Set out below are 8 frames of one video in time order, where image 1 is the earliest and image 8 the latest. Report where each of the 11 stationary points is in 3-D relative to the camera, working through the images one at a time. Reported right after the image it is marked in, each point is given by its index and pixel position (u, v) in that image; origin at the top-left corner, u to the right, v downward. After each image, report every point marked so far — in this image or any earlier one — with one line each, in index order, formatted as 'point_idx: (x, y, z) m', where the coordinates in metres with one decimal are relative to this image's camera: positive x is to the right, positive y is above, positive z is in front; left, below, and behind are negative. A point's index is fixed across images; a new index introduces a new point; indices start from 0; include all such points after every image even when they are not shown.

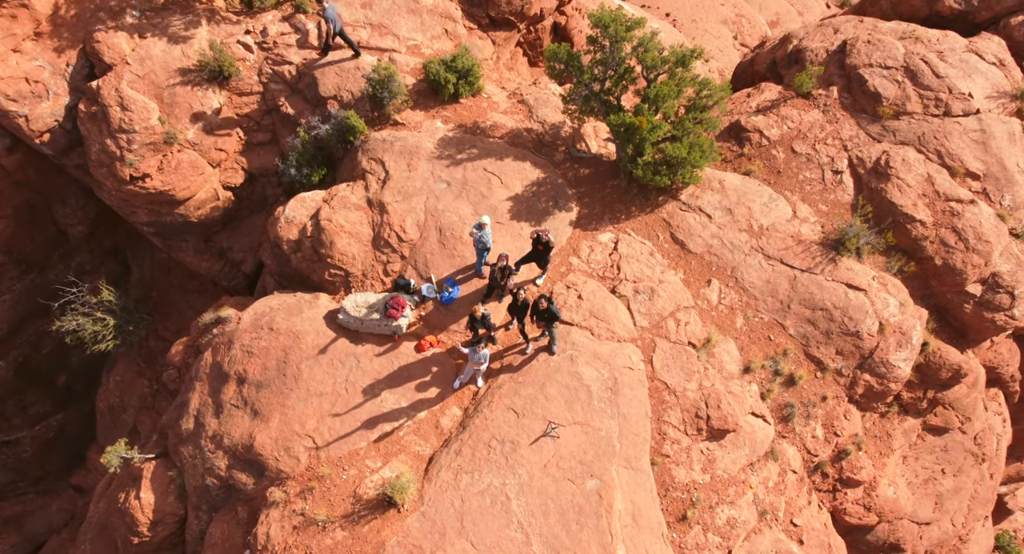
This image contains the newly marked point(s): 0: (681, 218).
0: (+3.2, +1.2, +13.2) m
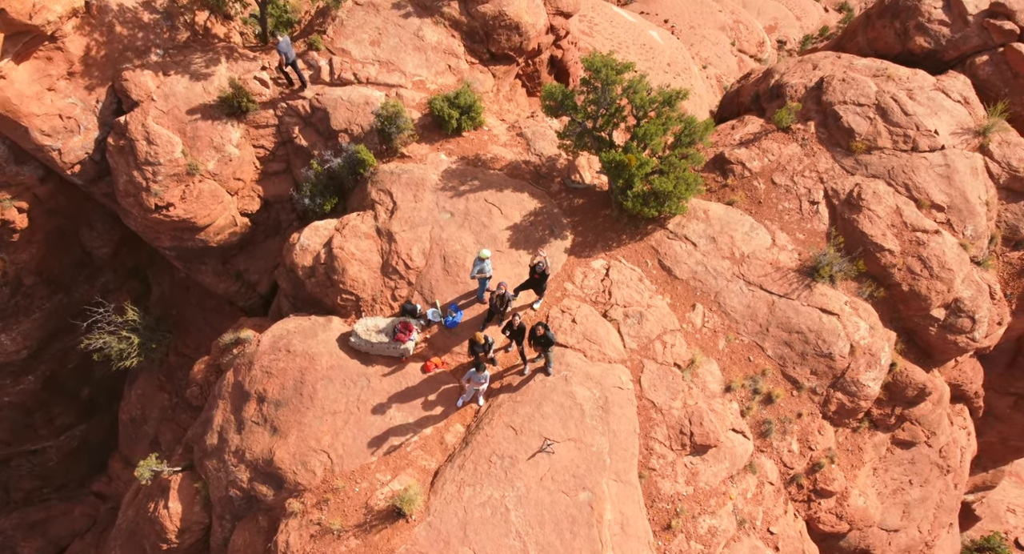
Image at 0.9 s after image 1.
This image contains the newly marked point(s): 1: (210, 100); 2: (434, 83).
0: (+3.2, +0.7, +14.2) m
1: (-6.7, +3.9, +15.4) m
2: (-1.8, +4.5, +16.4) m
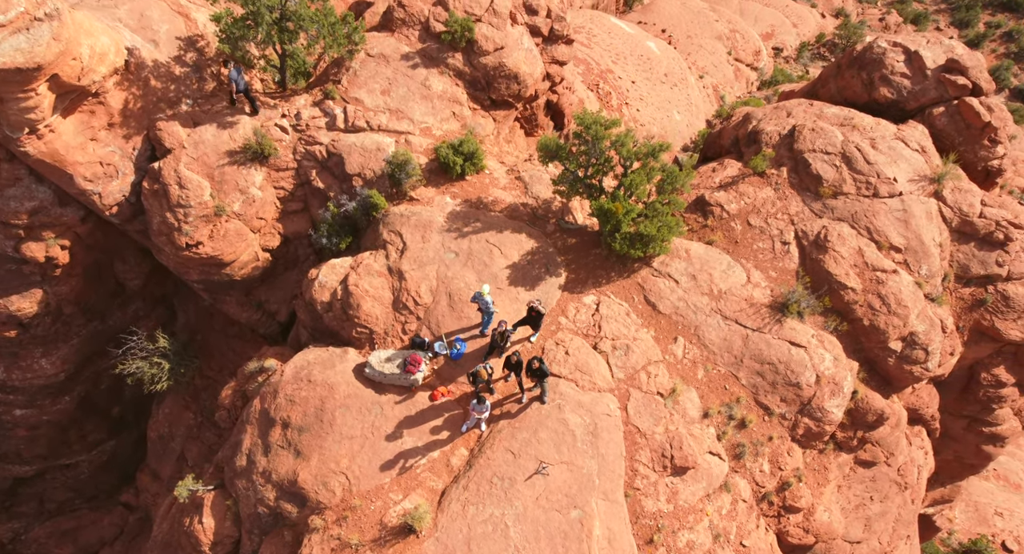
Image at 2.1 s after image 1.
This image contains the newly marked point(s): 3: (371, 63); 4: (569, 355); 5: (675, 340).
0: (+3.2, -0.1, +15.7) m
1: (-6.7, +3.1, +16.8) m
2: (-1.9, +3.8, +17.8) m
3: (-3.6, +5.5, +17.9) m
4: (+1.2, -1.7, +14.7) m
5: (+3.5, -1.4, +15.1) m
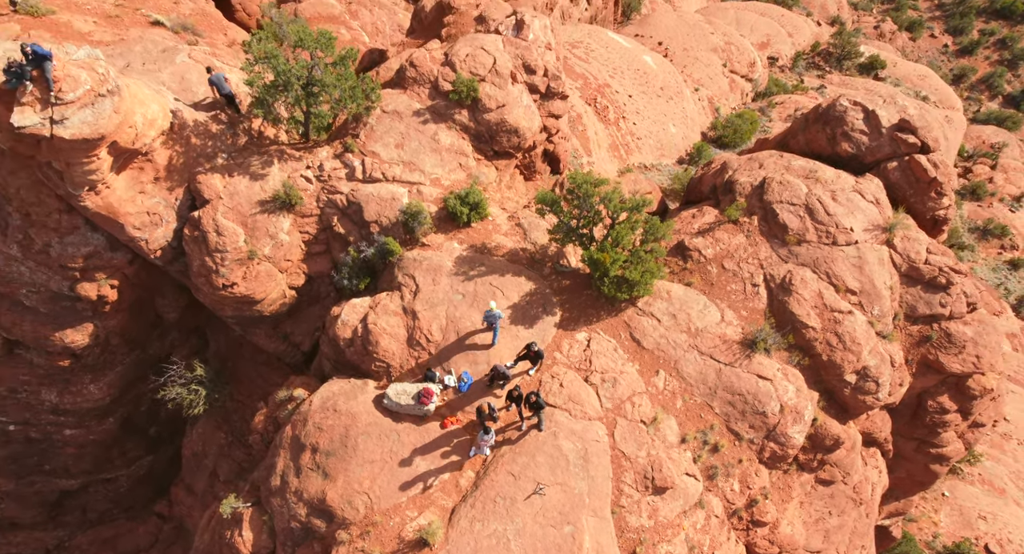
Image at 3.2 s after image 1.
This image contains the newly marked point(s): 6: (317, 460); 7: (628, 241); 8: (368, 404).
0: (+3.2, -1.1, +17.7) m
1: (-6.7, +2.2, +18.8) m
2: (-1.8, +2.8, +19.8) m
3: (-3.6, +4.5, +19.9) m
4: (+1.2, -2.6, +16.7) m
5: (+3.6, -2.4, +17.1) m
6: (-4.4, -4.1, +15.8) m
7: (+2.9, +0.9, +17.4) m
8: (-3.4, -3.0, +16.4) m
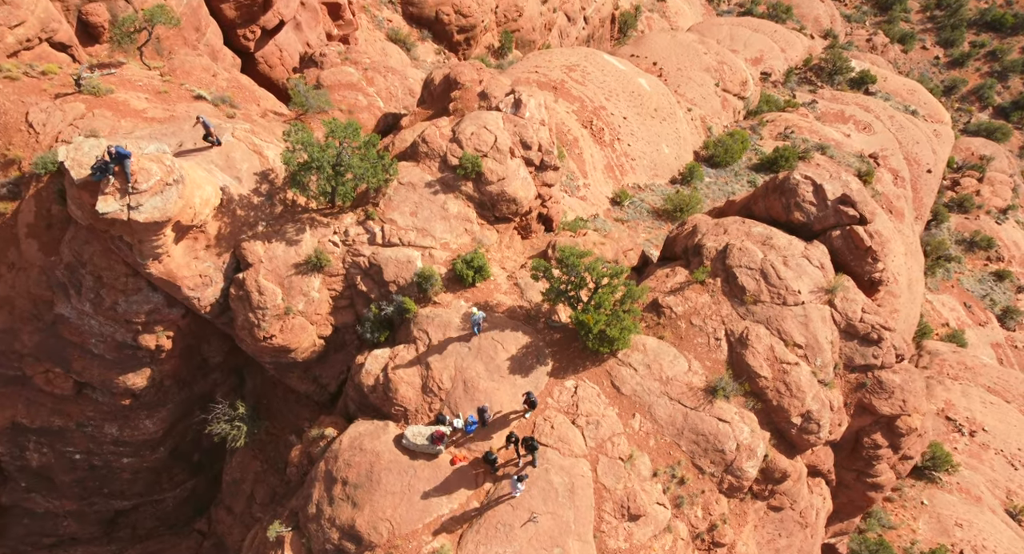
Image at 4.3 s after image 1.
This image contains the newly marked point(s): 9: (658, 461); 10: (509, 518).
0: (+3.2, -2.8, +20.8) m
1: (-6.7, +0.5, +21.9) m
2: (-1.9, +1.1, +22.9) m
3: (-3.6, +2.9, +23.1) m
4: (+1.2, -4.3, +19.8) m
5: (+3.5, -4.0, +20.3) m
6: (-4.5, -5.8, +18.9) m
7: (+2.8, -0.8, +20.5) m
8: (-3.4, -4.6, +19.5) m
9: (+4.1, -5.2, +19.9) m
10: (-0.1, -6.3, +18.4) m
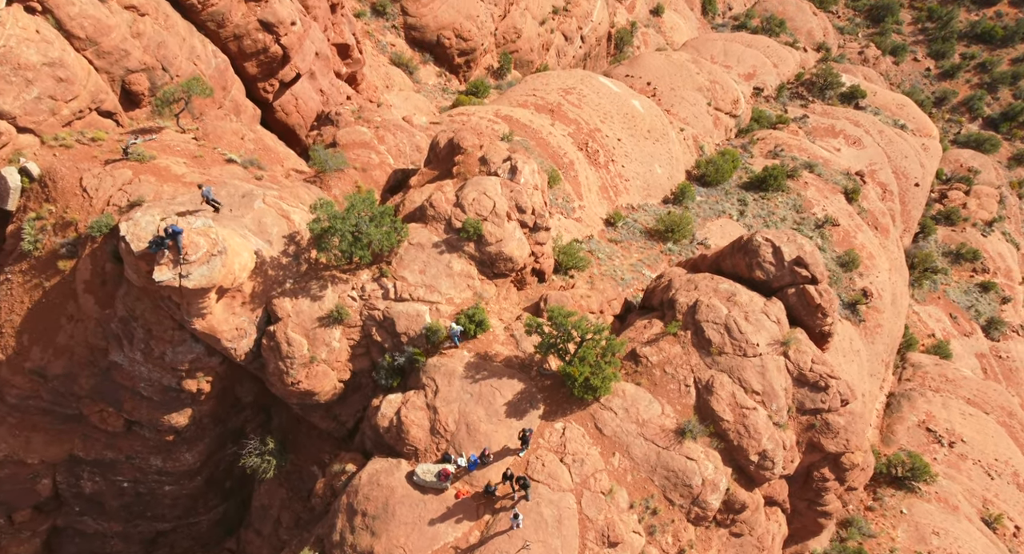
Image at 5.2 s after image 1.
0: (+3.0, -4.7, +23.9) m
1: (-6.8, -1.4, +25.1) m
2: (-2.0, -0.8, +26.1) m
3: (-3.8, +1.0, +26.2) m
4: (+1.0, -6.2, +23.0) m
5: (+3.4, -5.9, +23.4) m
6: (-4.6, -7.7, +22.1) m
7: (+2.7, -2.7, +23.6) m
8: (-3.6, -6.5, +22.6) m
9: (+4.0, -7.1, +23.0) m
10: (-0.2, -8.2, +21.6) m
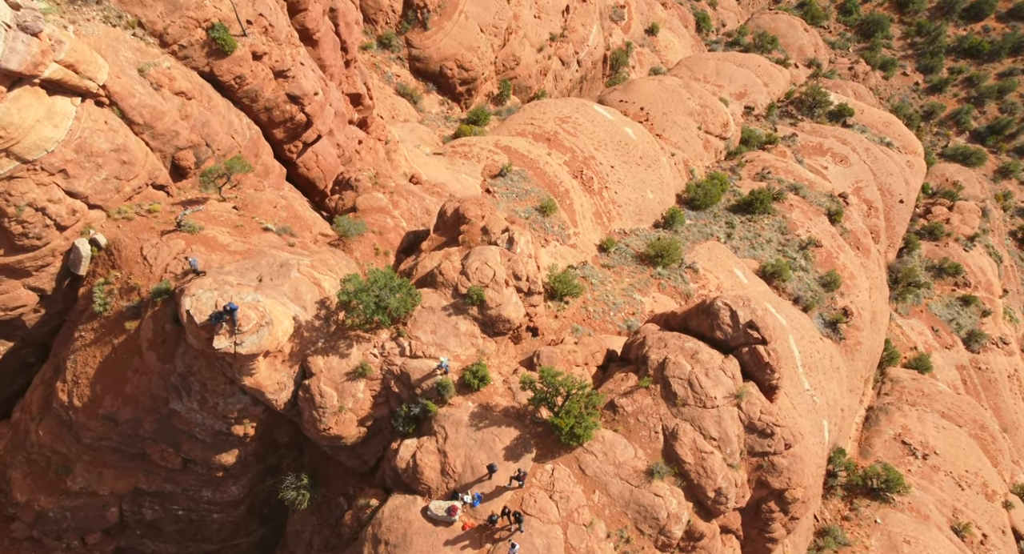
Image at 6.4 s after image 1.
0: (+2.9, -7.3, +28.6) m
1: (-6.9, -4.0, +29.7) m
2: (-2.1, -3.4, +30.7) m
3: (-3.9, -1.6, +30.8) m
4: (+0.9, -8.8, +27.6) m
5: (+3.3, -8.6, +28.0) m
6: (-4.7, -10.3, +26.7) m
7: (+2.6, -5.3, +28.3) m
8: (-3.7, -9.1, +27.2) m
9: (+3.9, -9.8, +27.6) m
10: (-0.3, -10.9, +26.2) m
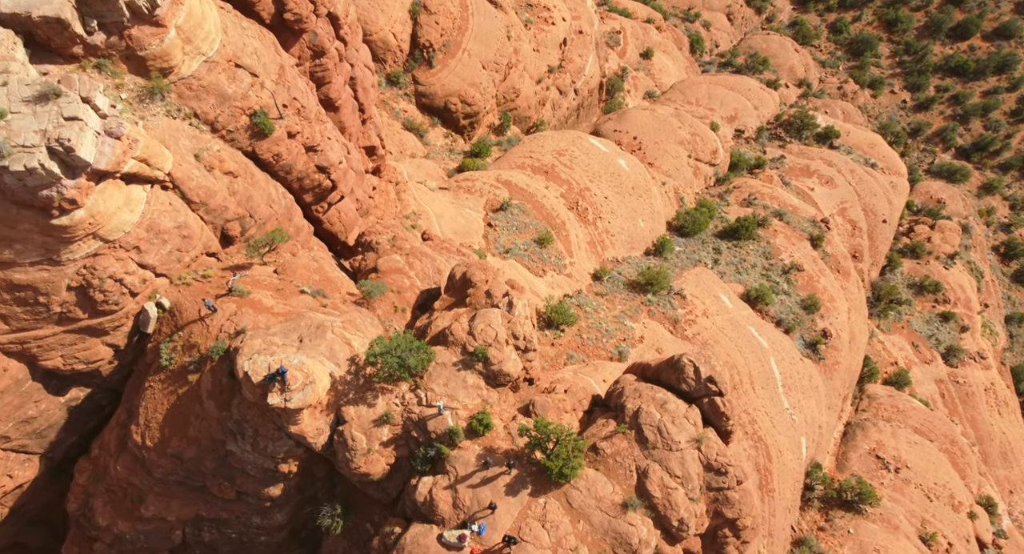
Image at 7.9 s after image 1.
0: (+2.9, -10.6, +34.6) m
1: (-6.9, -7.2, +35.6) m
2: (-2.1, -6.6, +36.7) m
3: (-3.9, -4.8, +36.8) m
4: (+0.9, -12.1, +33.6) m
5: (+3.2, -11.8, +34.0) m
6: (-4.8, -13.5, +32.7) m
7: (+2.6, -8.6, +34.3) m
8: (-3.7, -12.4, +33.2) m
9: (+3.8, -13.0, +33.6) m
10: (-0.4, -14.1, +32.2) m
